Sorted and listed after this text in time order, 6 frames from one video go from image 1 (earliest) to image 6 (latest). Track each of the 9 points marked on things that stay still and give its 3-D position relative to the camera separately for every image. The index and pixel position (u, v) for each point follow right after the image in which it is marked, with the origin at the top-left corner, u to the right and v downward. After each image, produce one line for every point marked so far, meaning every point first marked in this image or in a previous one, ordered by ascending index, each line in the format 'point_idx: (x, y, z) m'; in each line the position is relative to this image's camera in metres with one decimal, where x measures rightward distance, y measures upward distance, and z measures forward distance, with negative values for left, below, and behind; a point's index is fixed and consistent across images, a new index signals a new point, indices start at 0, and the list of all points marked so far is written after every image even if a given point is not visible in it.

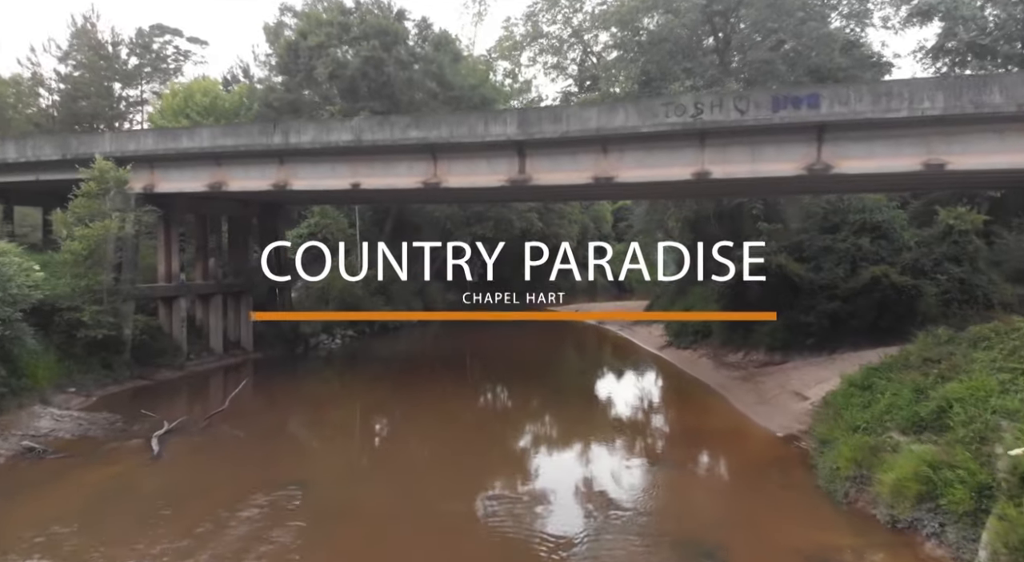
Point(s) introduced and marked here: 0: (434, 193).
0: (-2.0, +2.2, +15.1) m
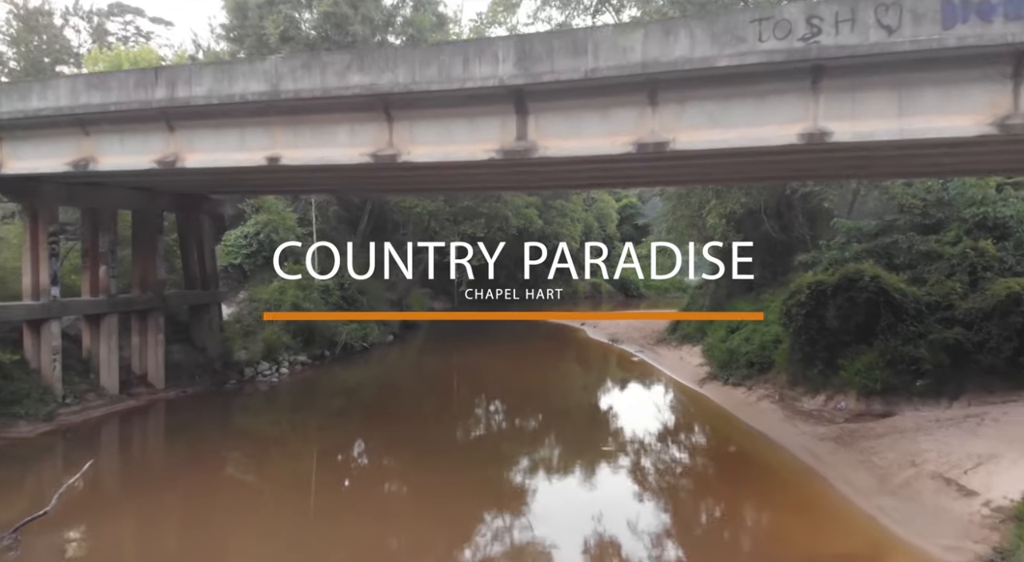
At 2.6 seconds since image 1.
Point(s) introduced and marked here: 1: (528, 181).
0: (-2.1, +1.8, +10.7) m
1: (+0.3, +1.8, +11.3) m
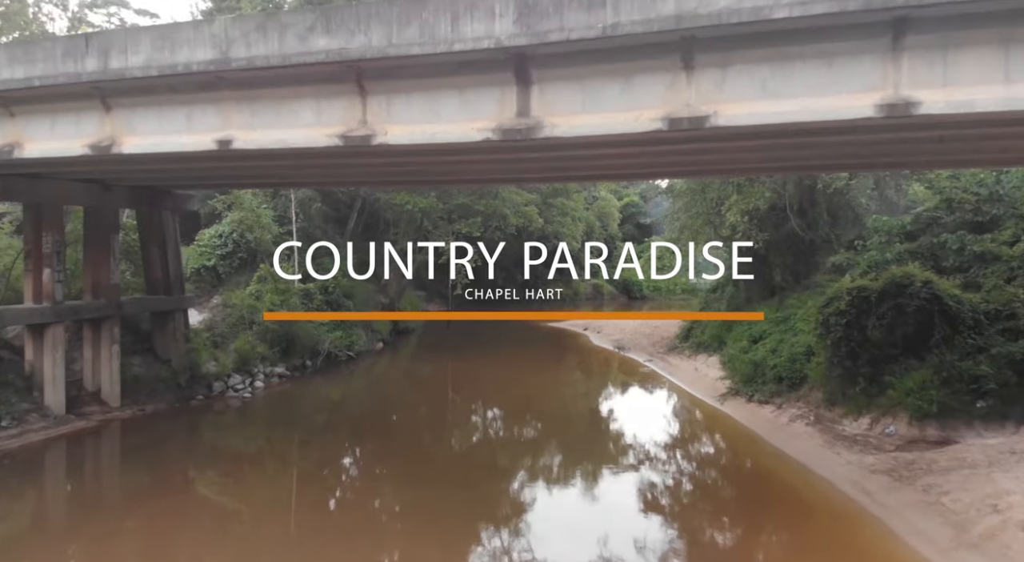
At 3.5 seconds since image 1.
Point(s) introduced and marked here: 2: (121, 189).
0: (-2.1, +1.7, +9.2) m
1: (+0.3, +1.7, +9.8) m
2: (-7.7, +1.8, +12.2) m
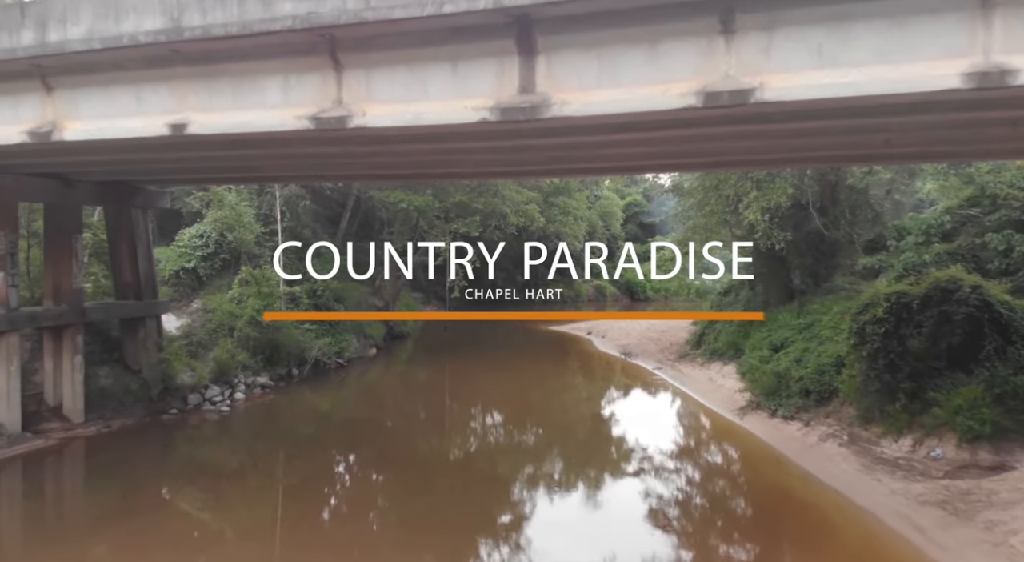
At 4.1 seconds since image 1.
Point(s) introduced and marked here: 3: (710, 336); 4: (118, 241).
0: (-2.1, +1.7, +8.2) m
1: (+0.3, +1.6, +8.7) m
2: (-7.7, +1.7, +11.2) m
3: (+5.1, -1.5, +15.9) m
4: (-7.6, +0.8, +11.9) m
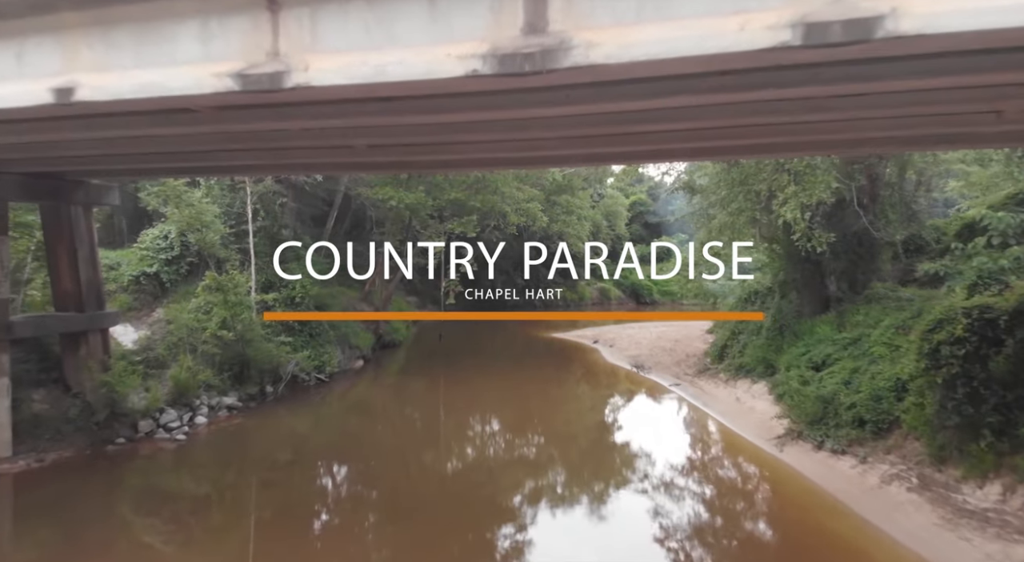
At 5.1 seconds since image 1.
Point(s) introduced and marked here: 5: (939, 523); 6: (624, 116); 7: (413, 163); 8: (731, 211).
0: (-2.1, +1.5, +6.5) m
1: (+0.3, +1.5, +7.1) m
2: (-7.7, +1.6, +9.5) m
3: (+5.1, -1.6, +14.3) m
4: (-7.6, +0.6, +10.3) m
5: (+5.1, -2.9, +7.4) m
6: (+1.0, +1.5, +5.6) m
7: (-1.3, +1.6, +8.3) m
8: (+4.6, +1.5, +12.8) m
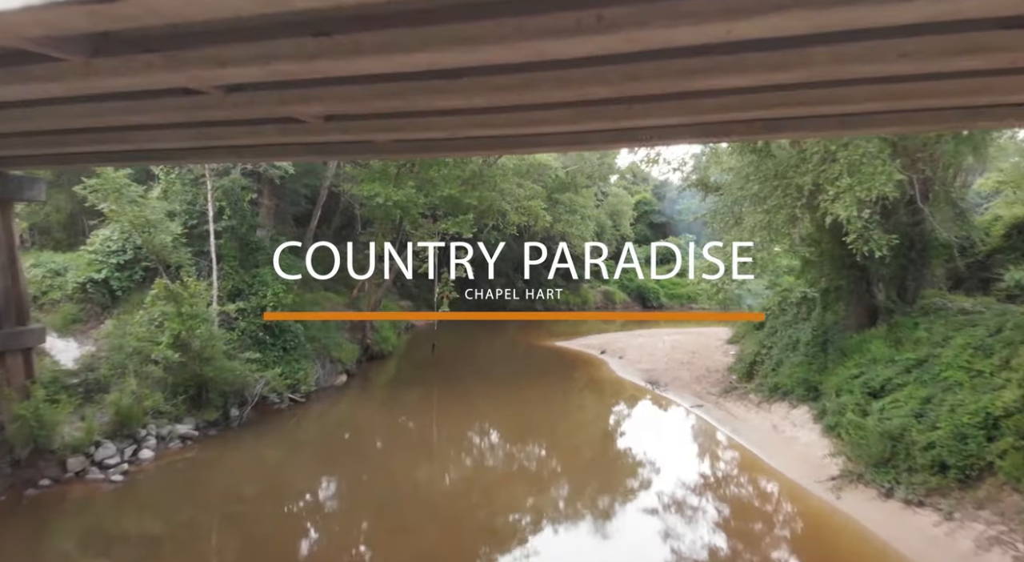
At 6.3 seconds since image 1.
0: (-2.1, +1.4, +4.8) m
1: (+0.3, +1.4, +5.4) m
2: (-7.7, +1.4, +7.8) m
3: (+5.1, -1.7, +12.6) m
4: (-7.6, +0.5, +8.6) m
5: (+5.1, -3.0, +5.7) m
6: (+1.0, +1.3, +3.9) m
7: (-1.3, +1.5, +6.6) m
8: (+4.6, +1.3, +11.2) m
